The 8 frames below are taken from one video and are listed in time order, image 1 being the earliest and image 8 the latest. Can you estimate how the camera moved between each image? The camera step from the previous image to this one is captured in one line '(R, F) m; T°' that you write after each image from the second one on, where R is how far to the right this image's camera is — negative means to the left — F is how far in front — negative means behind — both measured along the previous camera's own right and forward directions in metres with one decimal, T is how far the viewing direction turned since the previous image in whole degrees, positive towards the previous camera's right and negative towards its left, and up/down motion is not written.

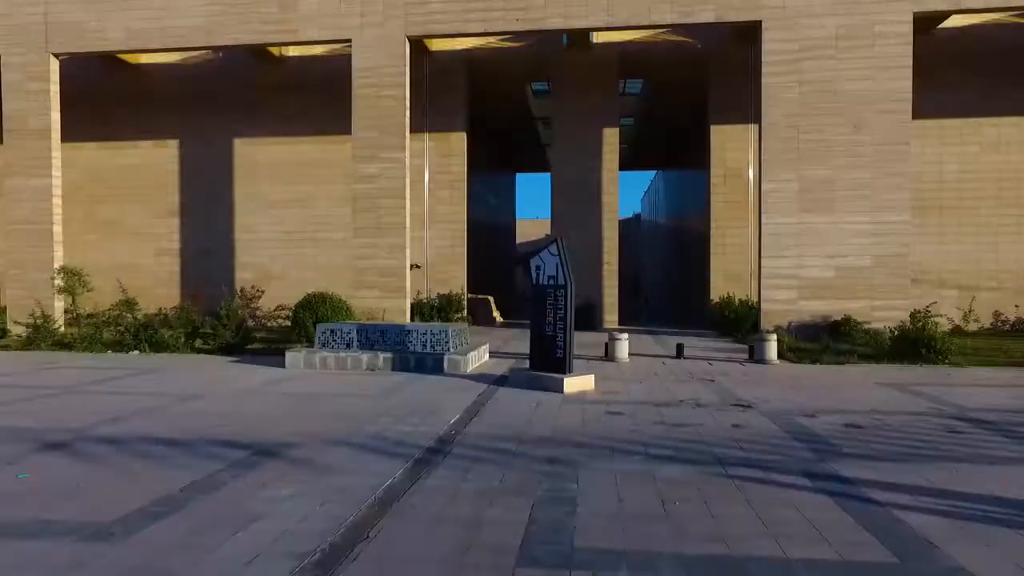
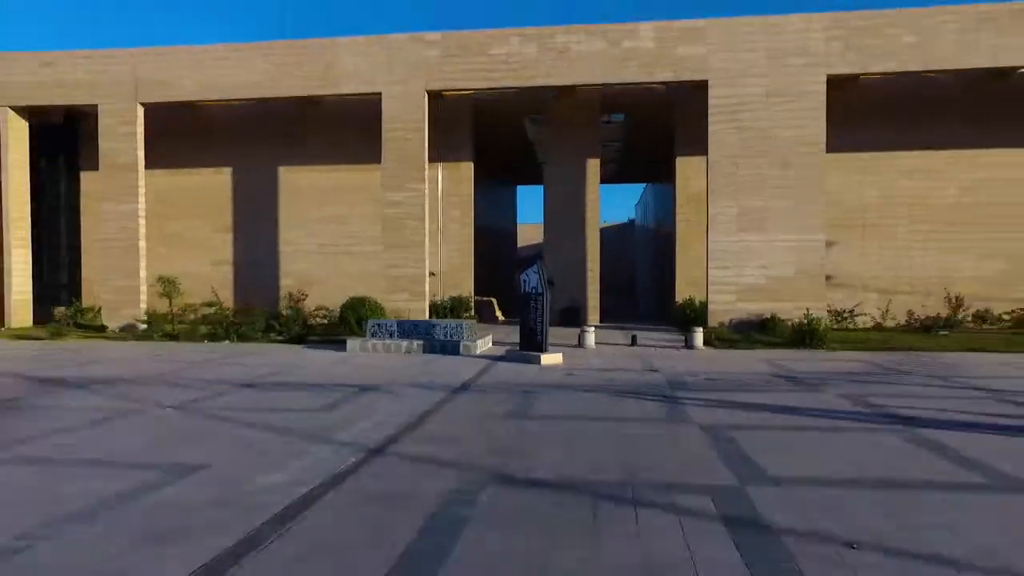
(+0.1, -2.2) m; 0°
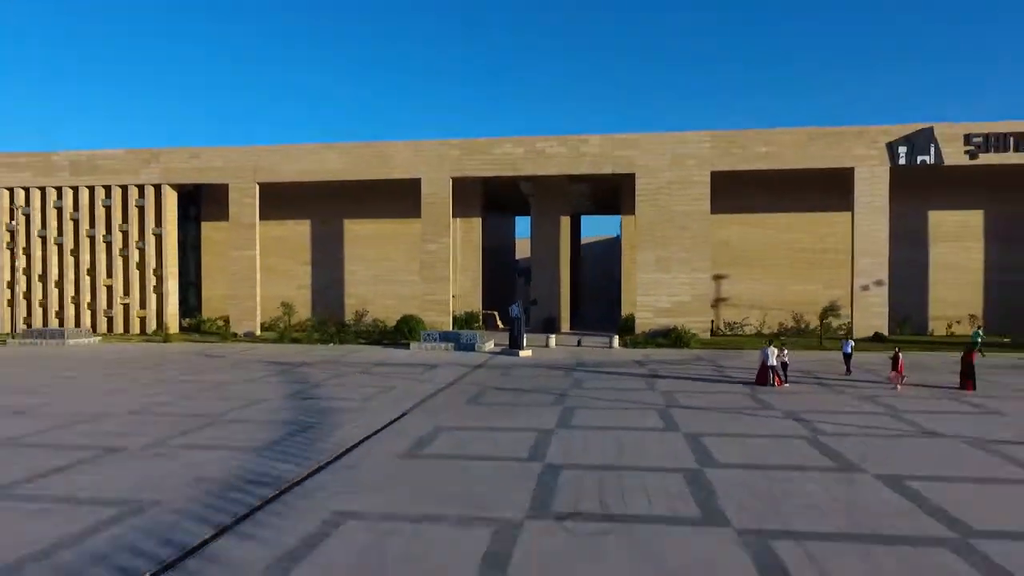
(+0.2, -5.6) m; 0°
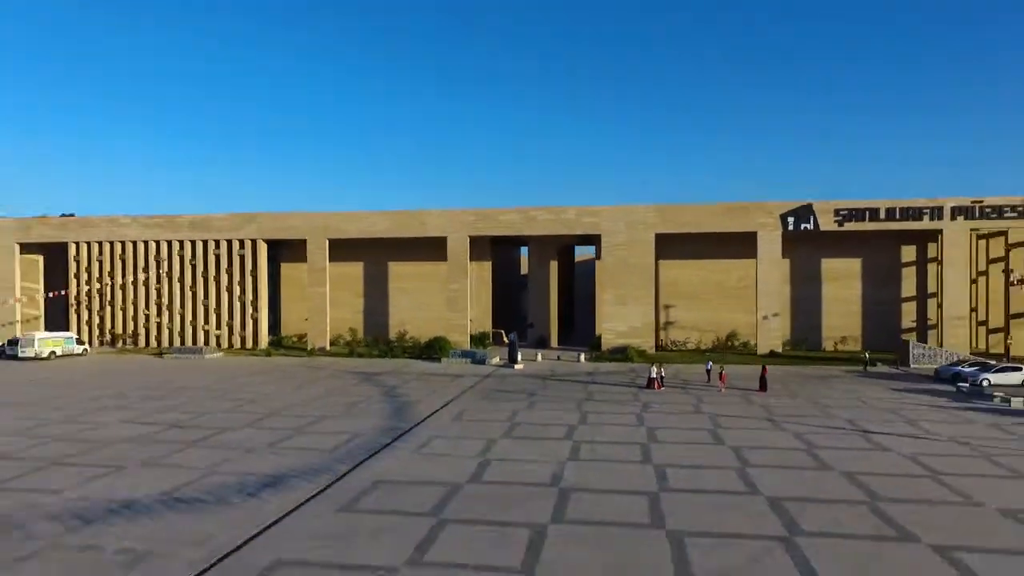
(+0.5, -6.3) m; -1°
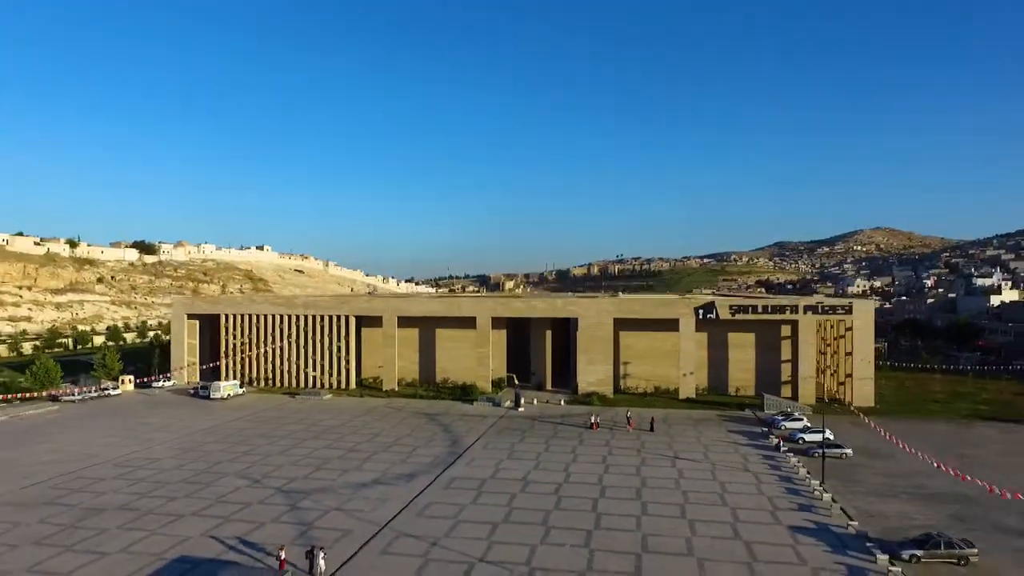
(+0.8, -11.6) m; -2°
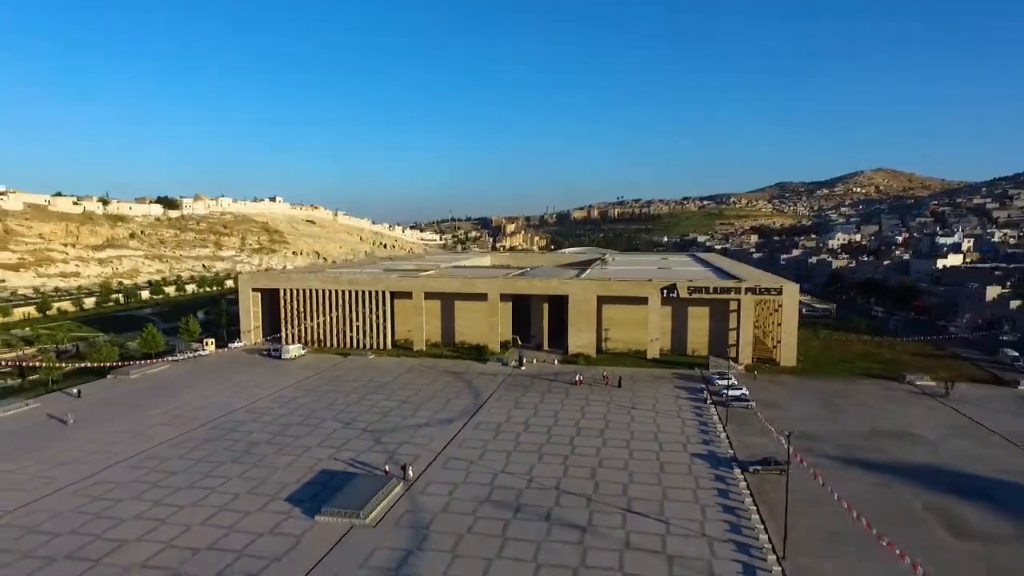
(-0.3, -8.5) m; 0°
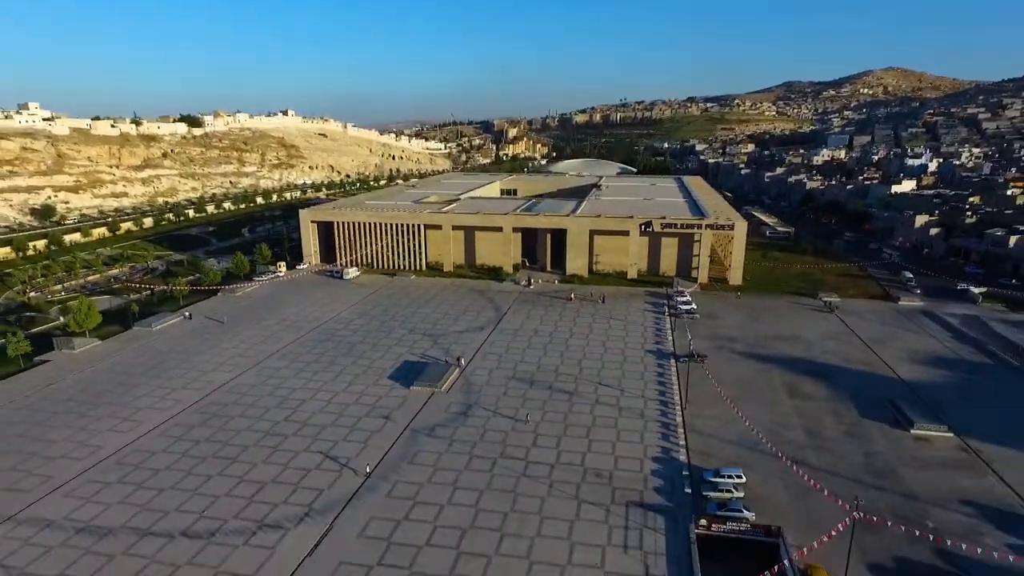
(-0.8, -11.2) m; 0°
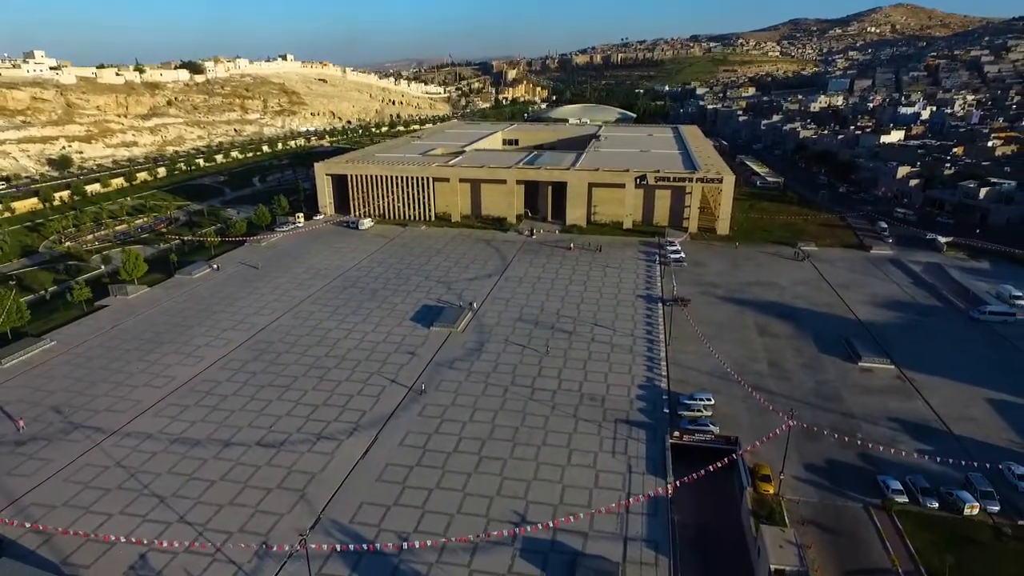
(-0.5, -4.3) m; 0°
